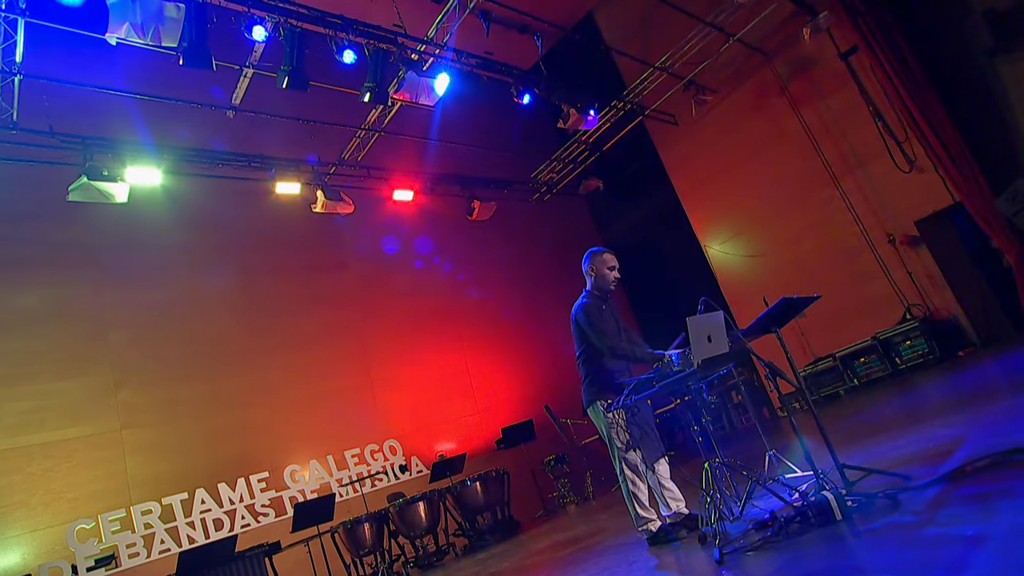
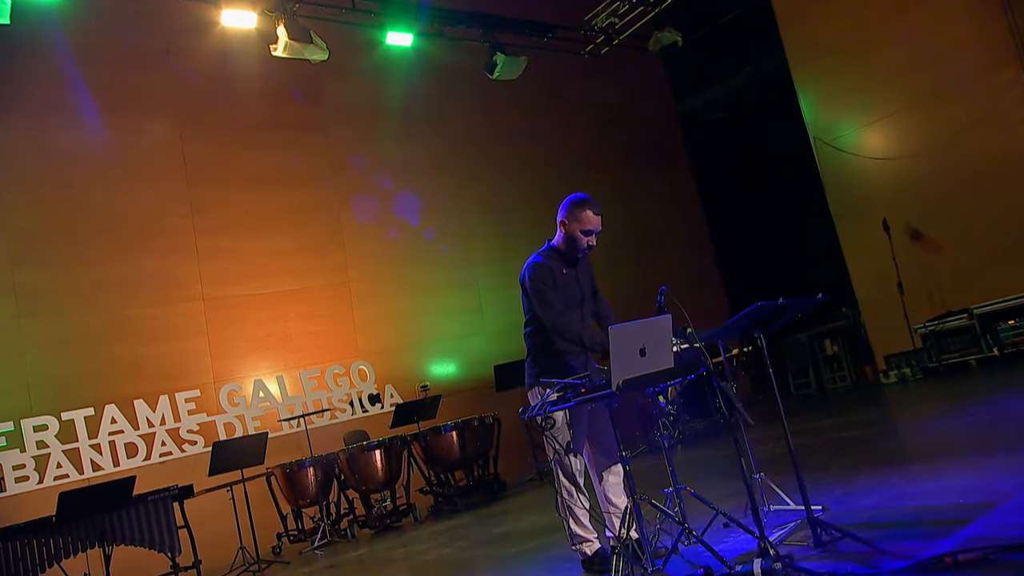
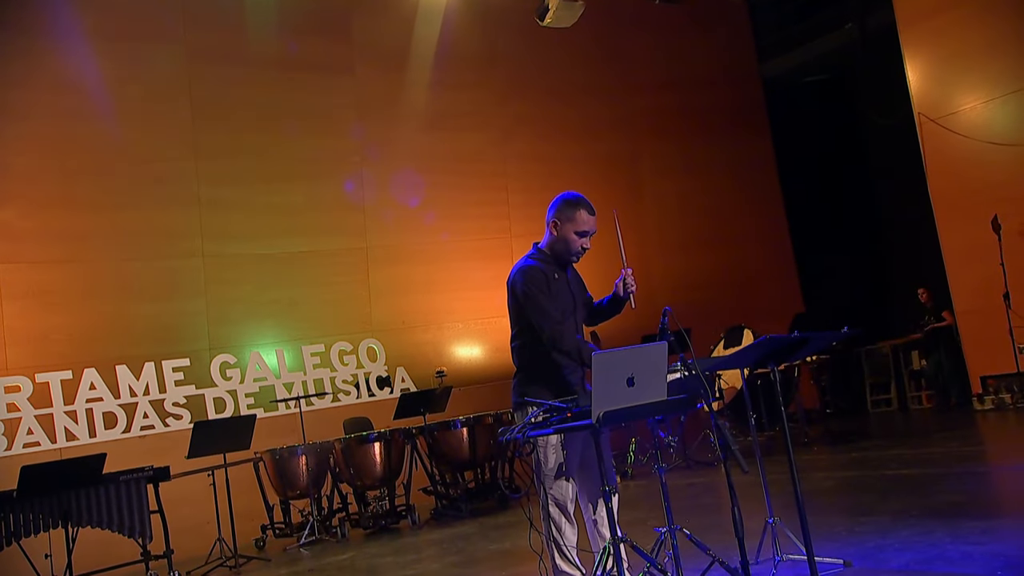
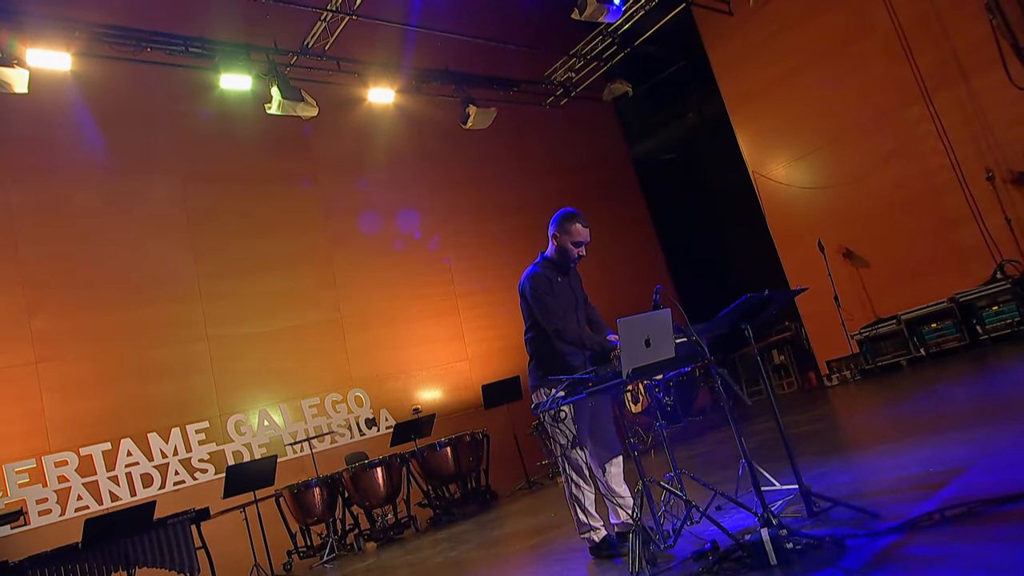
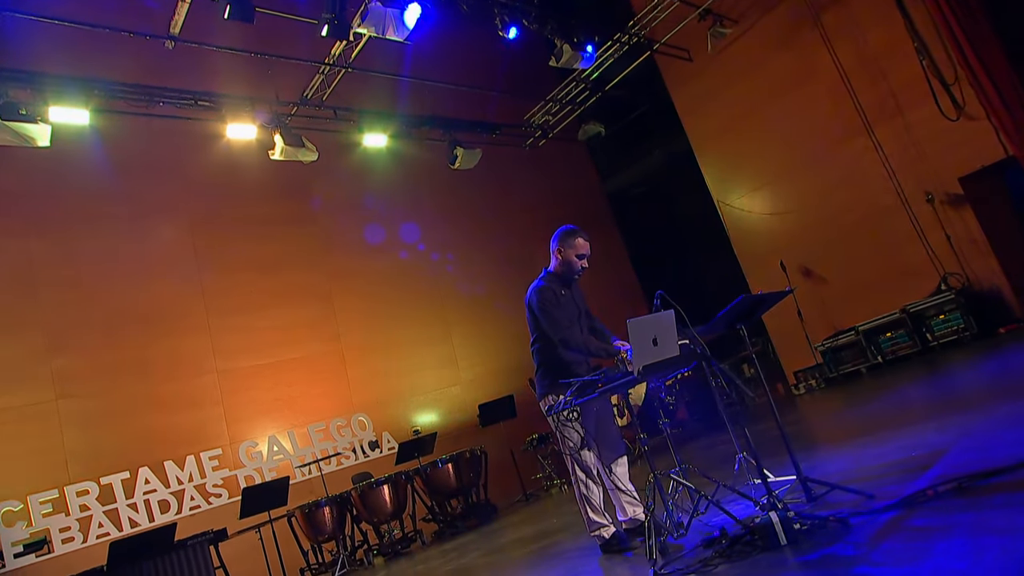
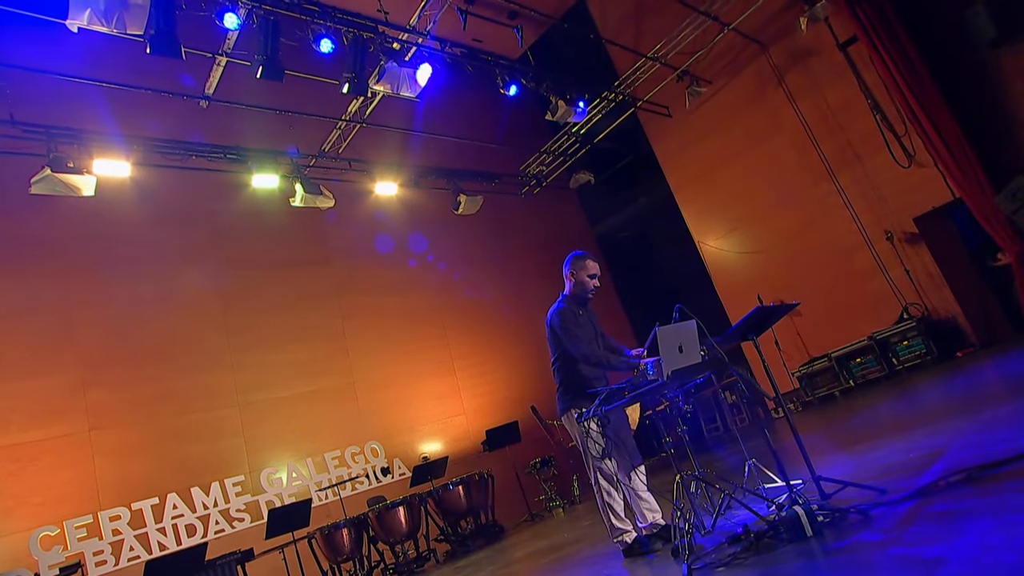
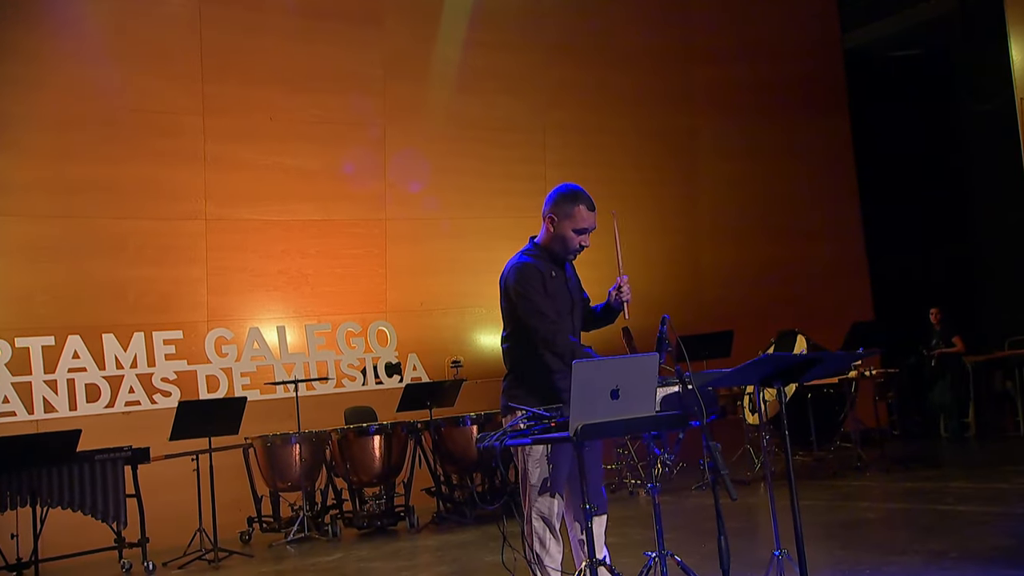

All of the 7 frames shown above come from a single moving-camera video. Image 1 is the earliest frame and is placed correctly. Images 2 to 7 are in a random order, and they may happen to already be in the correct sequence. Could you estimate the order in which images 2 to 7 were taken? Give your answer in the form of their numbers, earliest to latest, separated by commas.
6, 5, 4, 2, 3, 7
